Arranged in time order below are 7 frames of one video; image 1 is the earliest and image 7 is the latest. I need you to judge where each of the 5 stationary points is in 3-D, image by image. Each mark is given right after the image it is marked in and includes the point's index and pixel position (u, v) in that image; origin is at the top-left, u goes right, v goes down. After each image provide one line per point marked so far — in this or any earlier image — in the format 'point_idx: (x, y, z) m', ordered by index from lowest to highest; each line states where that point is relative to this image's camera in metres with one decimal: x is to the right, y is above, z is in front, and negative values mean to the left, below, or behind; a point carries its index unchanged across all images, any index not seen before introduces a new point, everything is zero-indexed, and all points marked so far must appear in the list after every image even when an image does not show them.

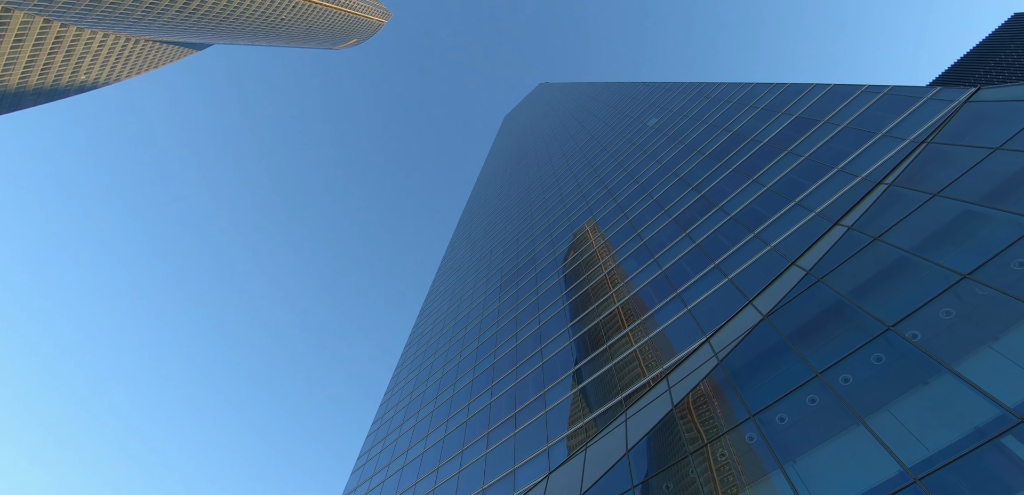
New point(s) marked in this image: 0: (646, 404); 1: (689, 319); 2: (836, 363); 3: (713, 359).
0: (+5.9, -7.0, +18.6) m
1: (+8.3, -3.3, +19.6) m
2: (+9.3, -3.5, +12.2) m
3: (+7.9, -4.4, +16.4) m
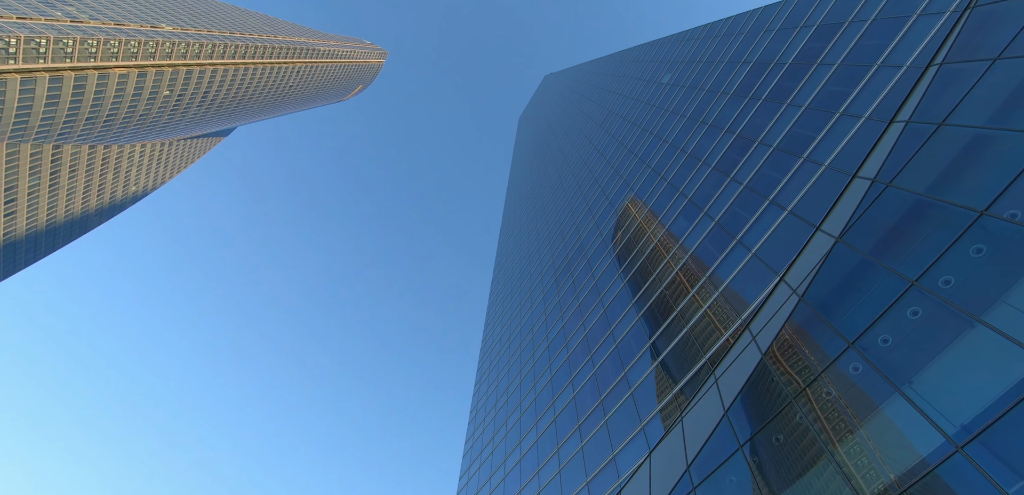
0: (+9.4, -4.9, +18.0) m
1: (+11.0, -0.6, +18.9) m
2: (+11.3, -0.5, +11.4) m
3: (+10.6, -1.8, +15.7) m
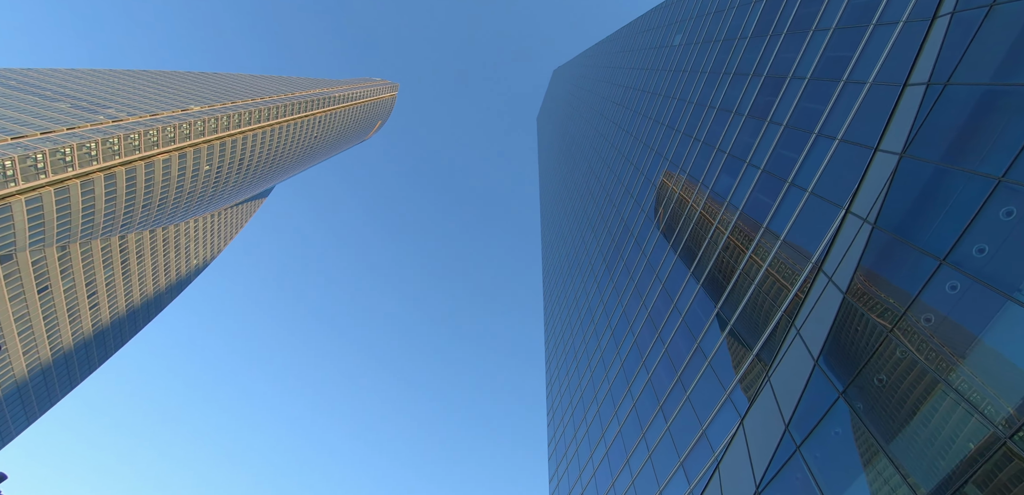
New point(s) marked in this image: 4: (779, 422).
0: (+12.2, -2.4, +17.1) m
1: (+13.0, +2.0, +18.1) m
2: (+12.7, +2.3, +10.5) m
3: (+12.6, +0.8, +14.9) m
4: (+10.9, -7.0, +17.1) m
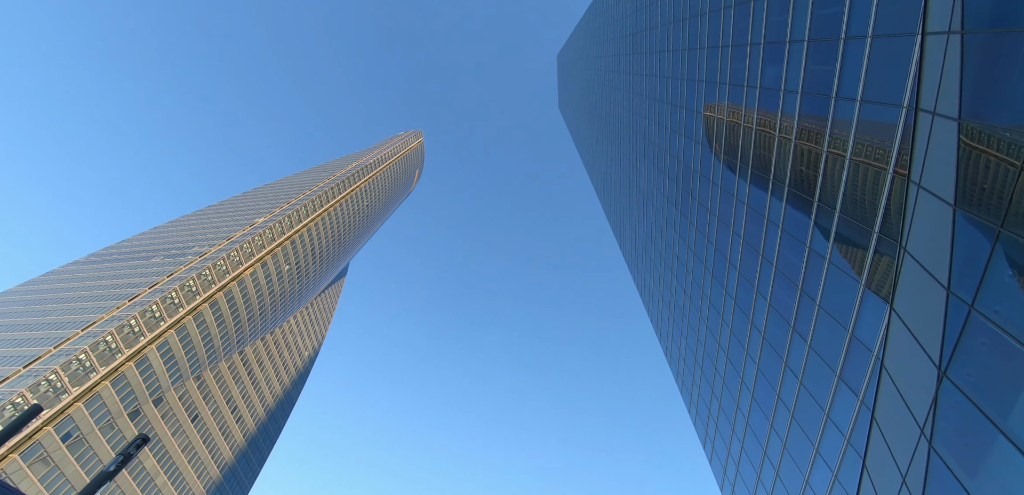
0: (+15.1, +3.5, +15.4) m
1: (+14.4, +7.9, +16.5) m
2: (+13.0, +8.2, +9.1) m
3: (+14.0, +6.6, +13.4) m
4: (+15.5, -1.3, +15.3) m
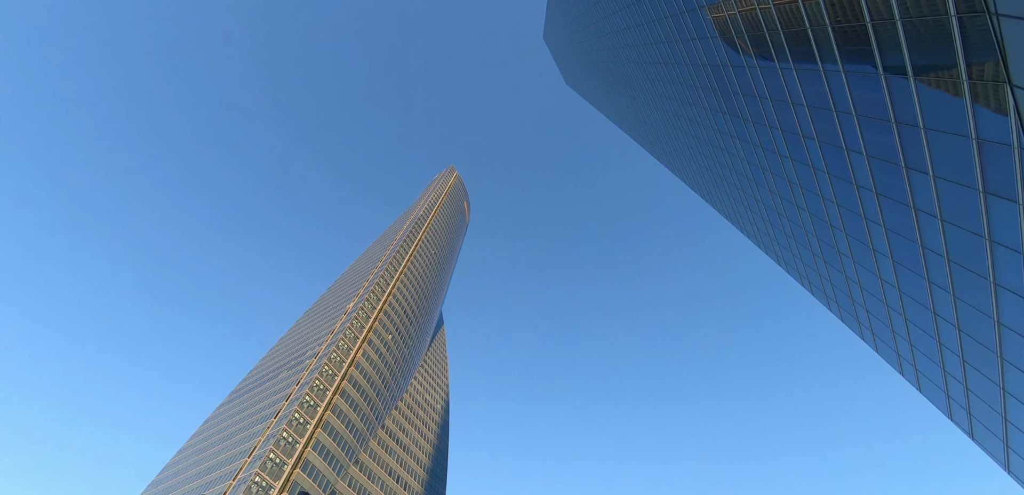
0: (+13.8, +10.4, +12.5) m
1: (+11.6, +14.2, +14.0) m
2: (+8.9, +13.7, +7.0) m
3: (+11.2, +12.8, +10.9) m
4: (+16.0, +6.2, +12.1) m
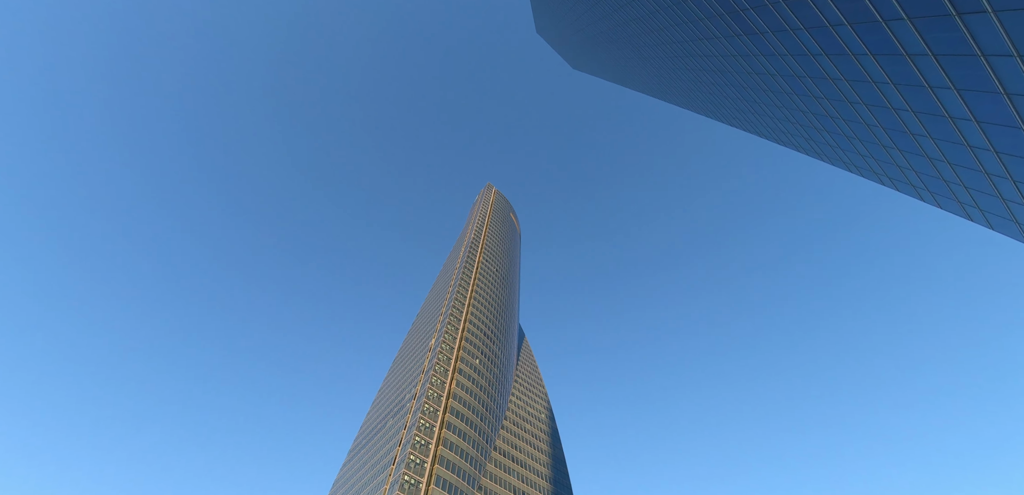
0: (+10.7, +13.9, +10.5) m
1: (+7.7, +16.9, +12.4) m
2: (+4.3, +15.6, +5.8) m
3: (+7.3, +15.5, +9.3) m
4: (+13.9, +10.5, +9.6) m
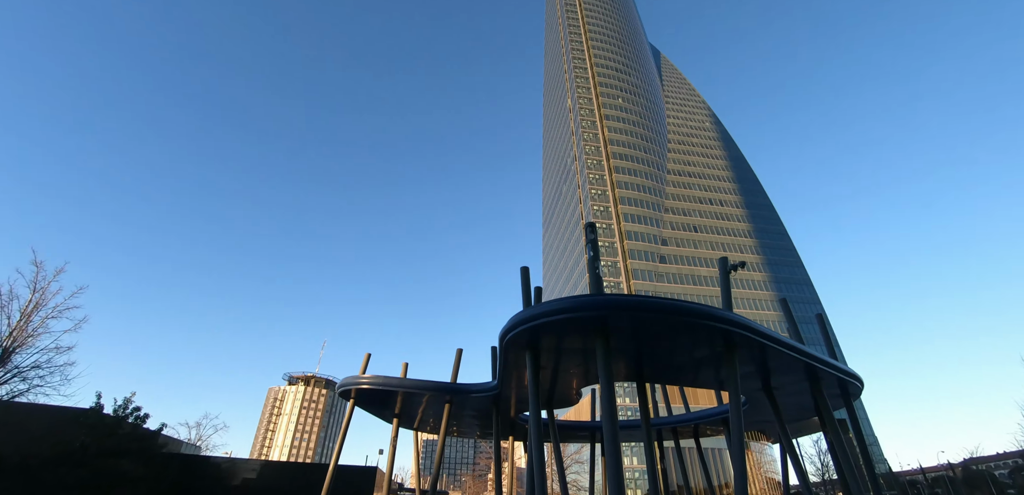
0: (+4.5, +22.3, -2.5) m
1: (+1.0, +24.8, -0.9) m
2: (-2.7, +19.3, -4.5) m
3: (+0.6, +21.9, -2.7) m
4: (+8.7, +20.2, -3.2) m
